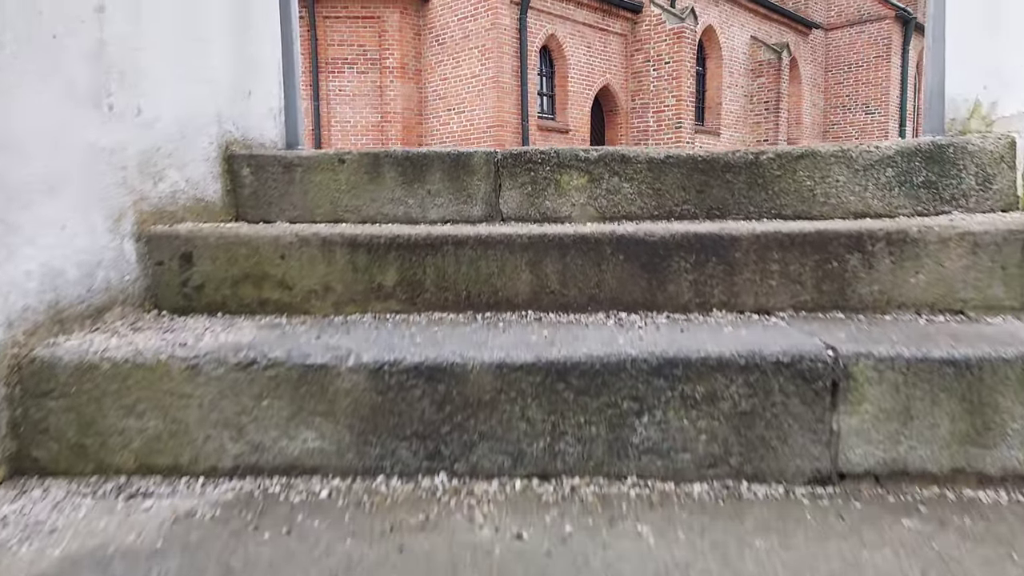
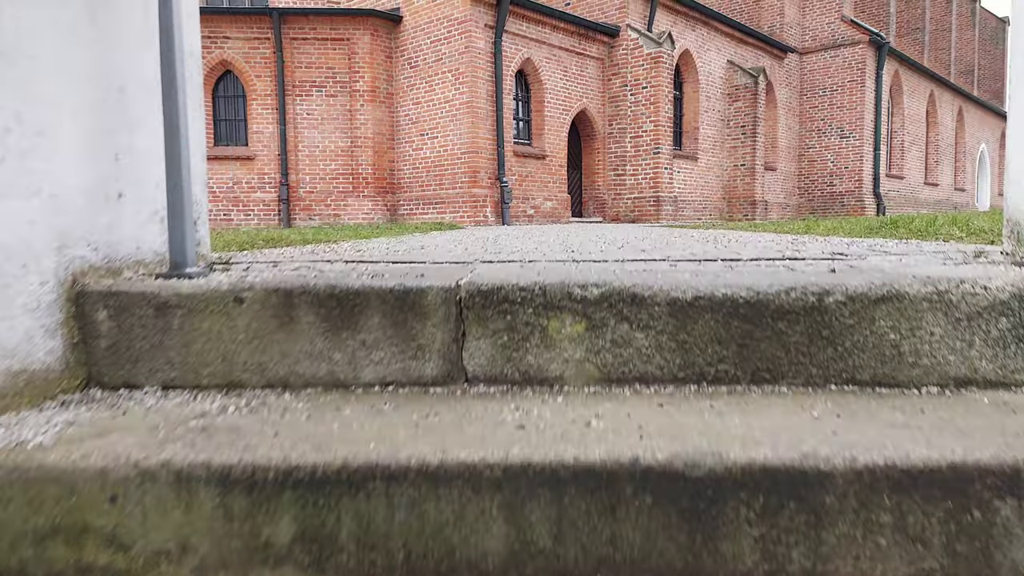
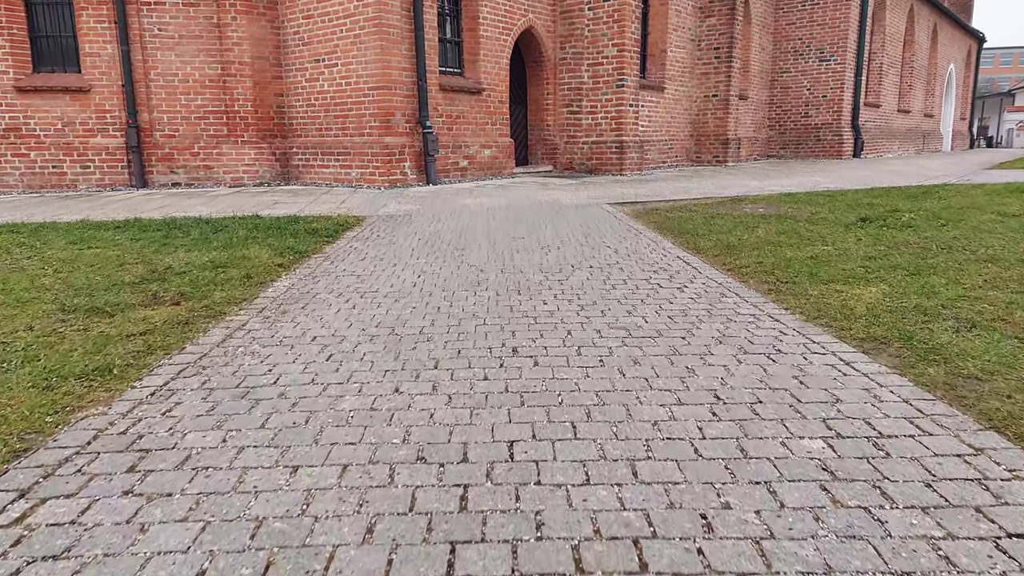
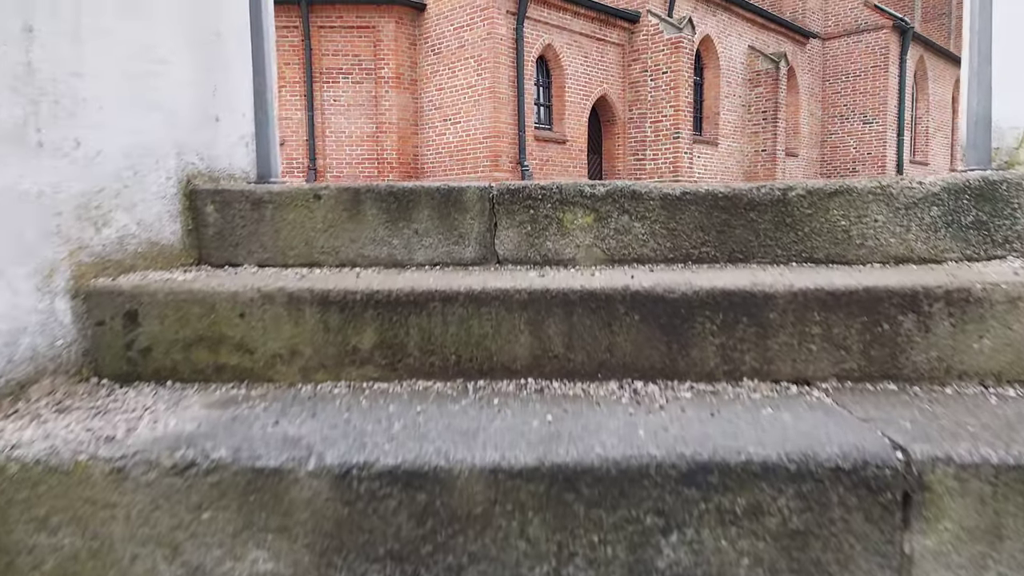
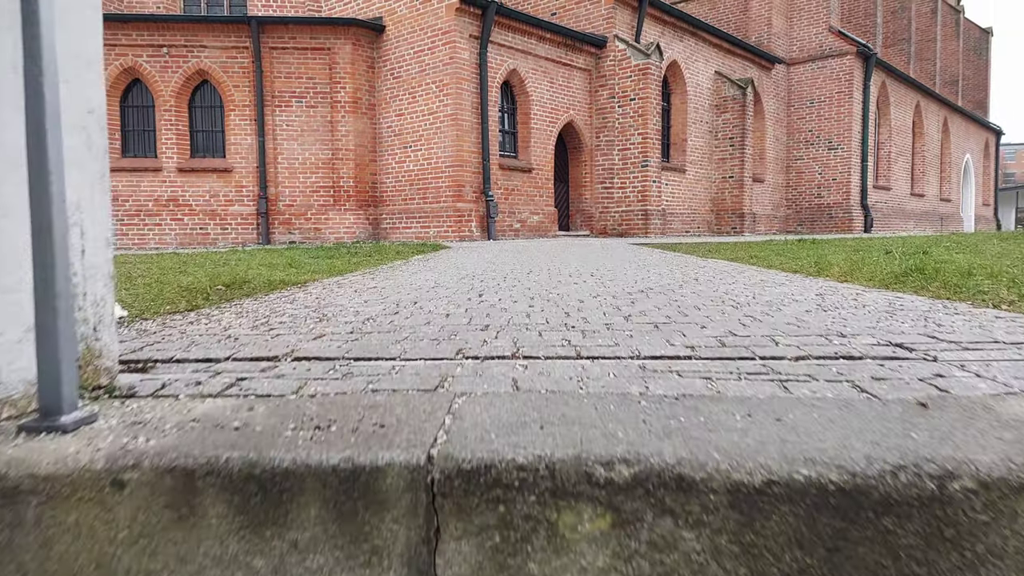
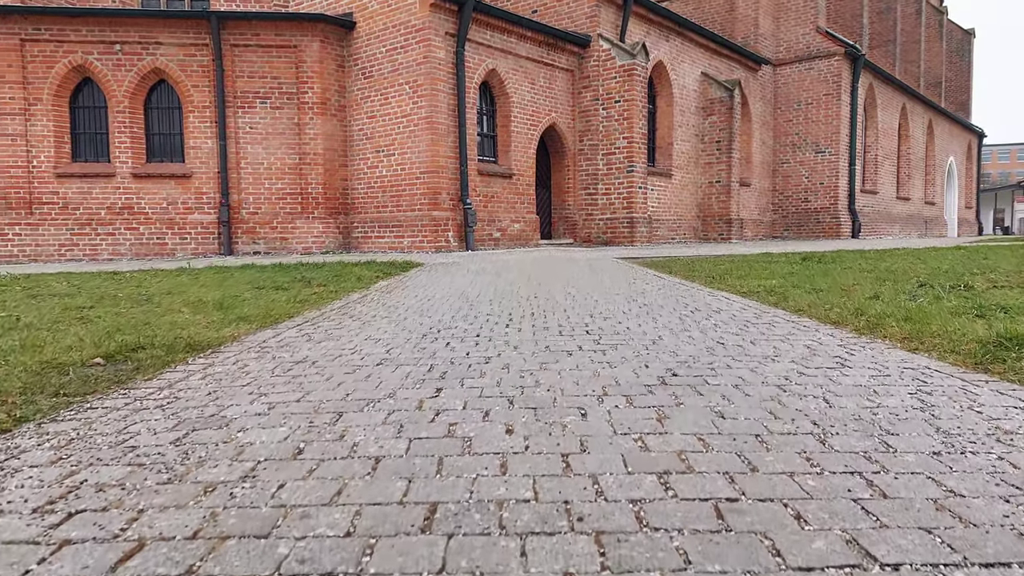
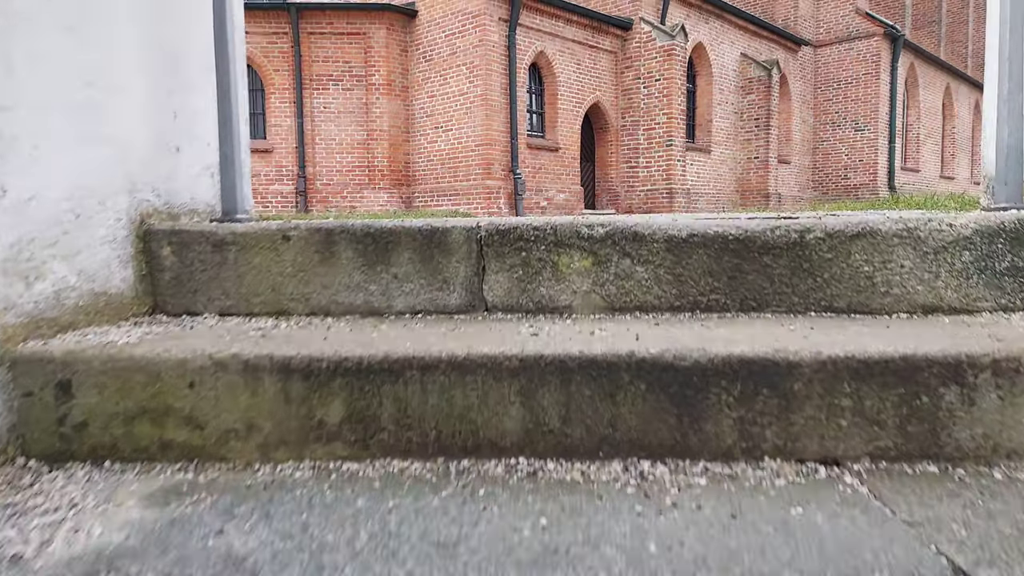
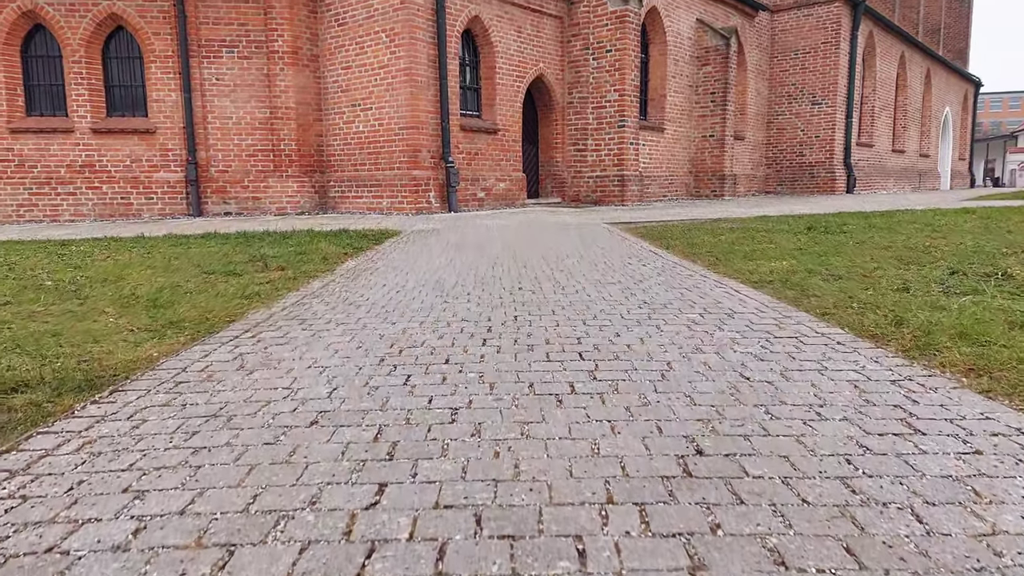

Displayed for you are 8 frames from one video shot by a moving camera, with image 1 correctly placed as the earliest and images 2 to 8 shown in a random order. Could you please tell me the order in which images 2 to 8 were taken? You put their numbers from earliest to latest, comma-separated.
4, 7, 2, 5, 6, 8, 3
